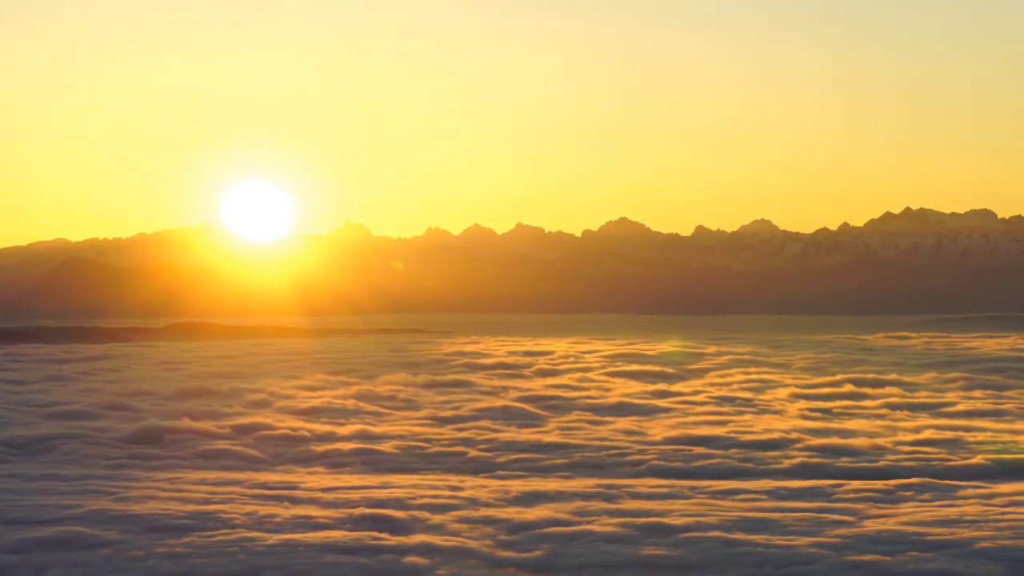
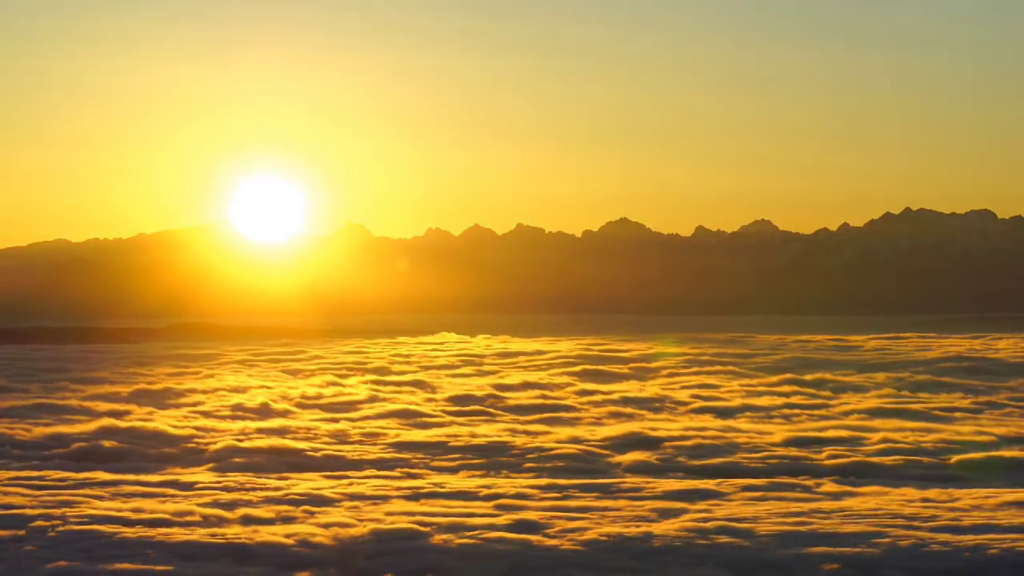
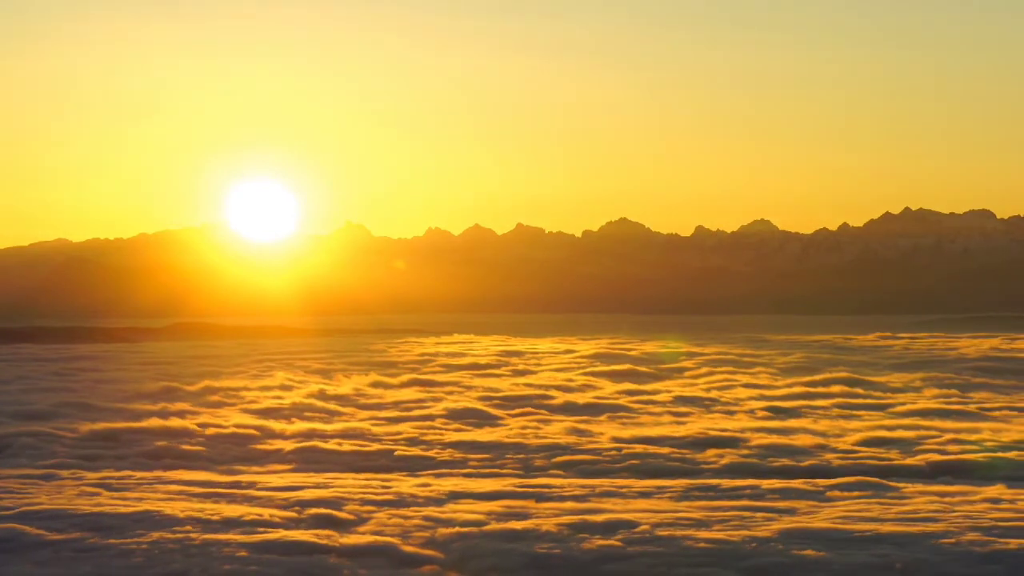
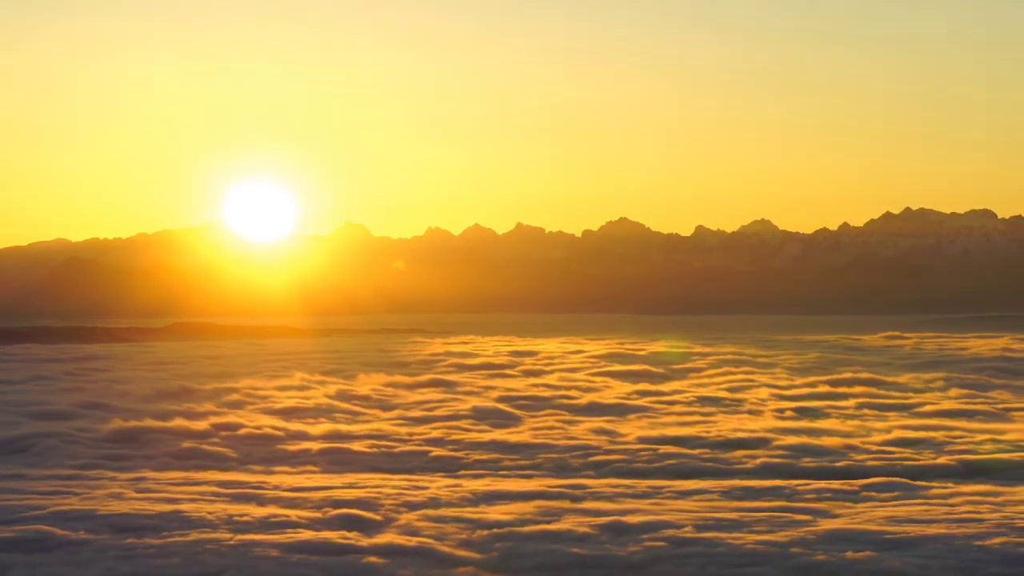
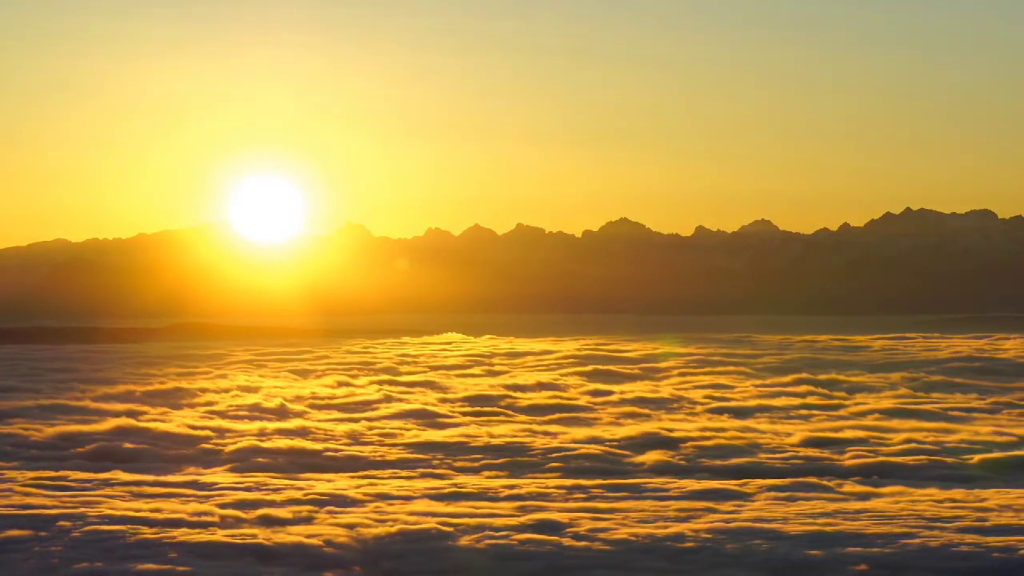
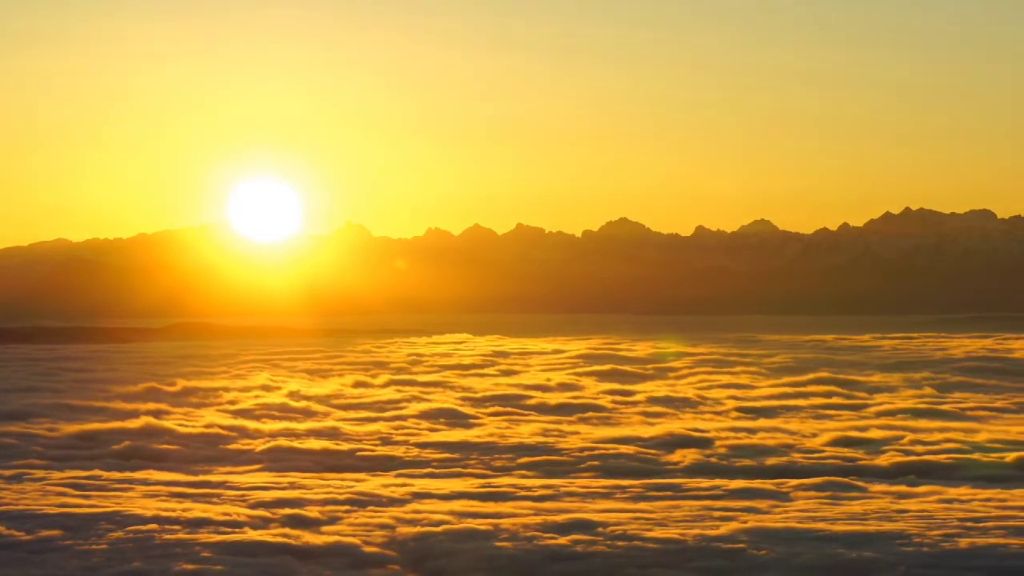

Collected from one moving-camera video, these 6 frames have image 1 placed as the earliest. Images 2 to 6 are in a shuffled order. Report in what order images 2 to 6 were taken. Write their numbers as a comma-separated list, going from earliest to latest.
4, 3, 6, 5, 2
